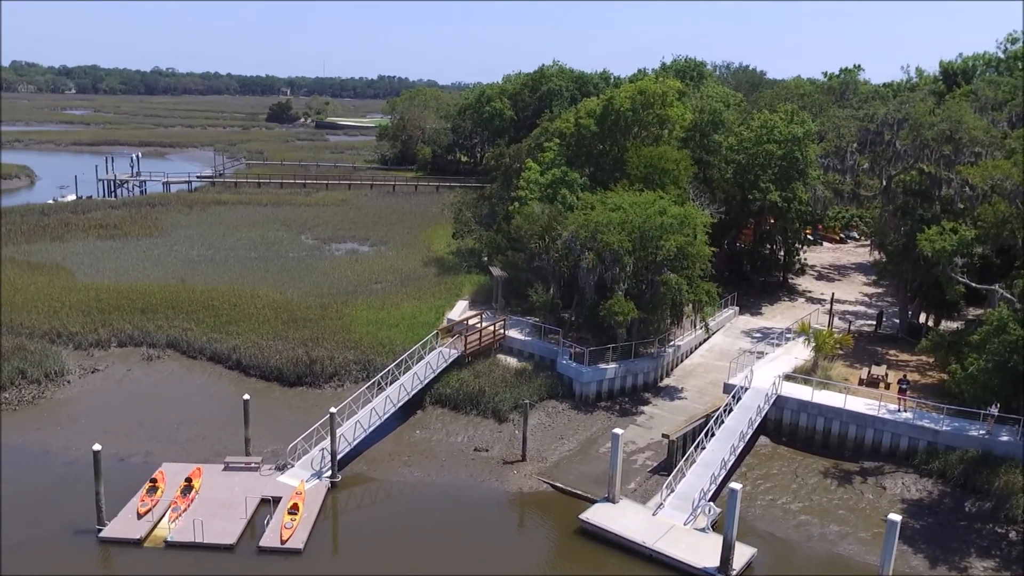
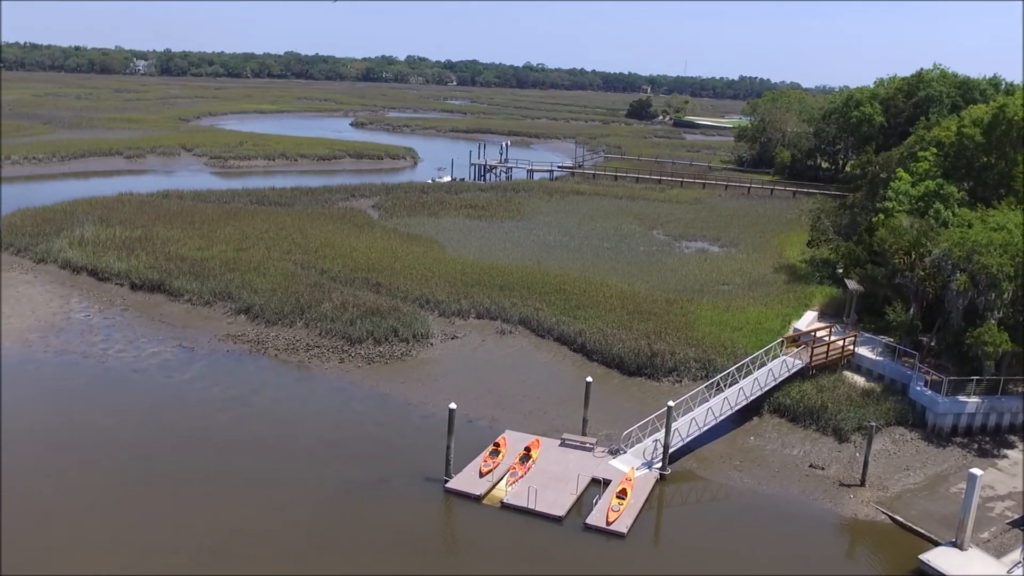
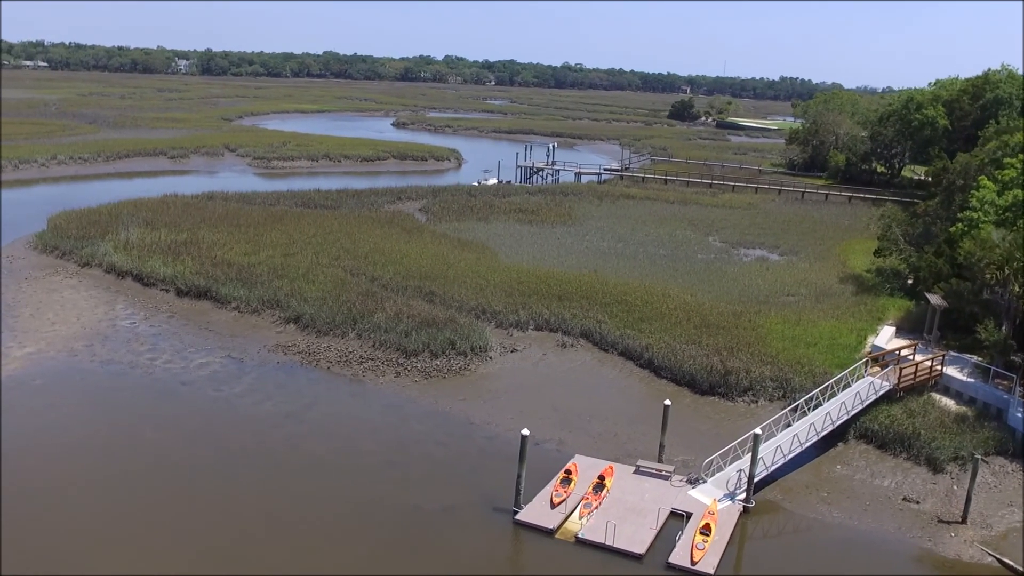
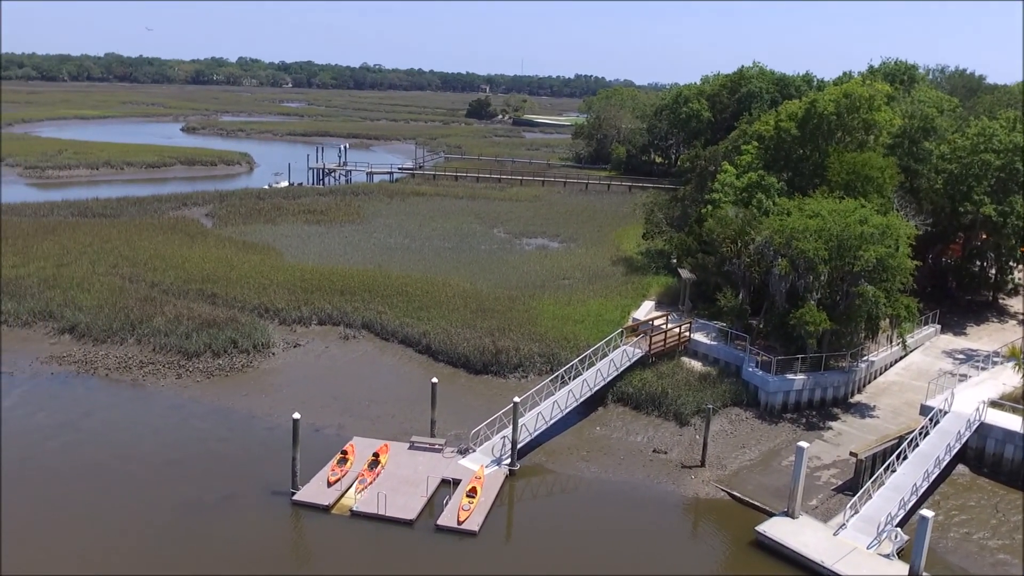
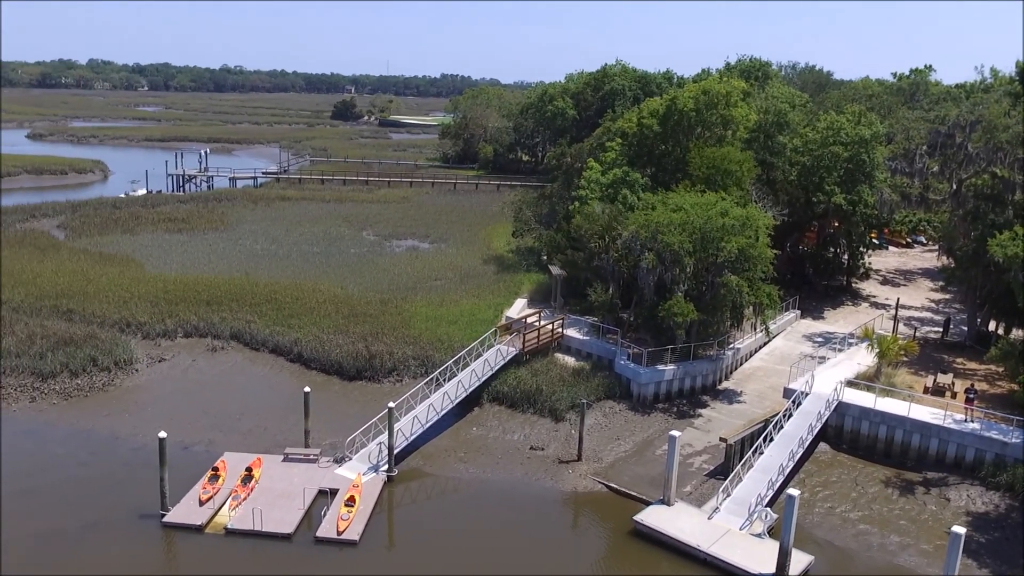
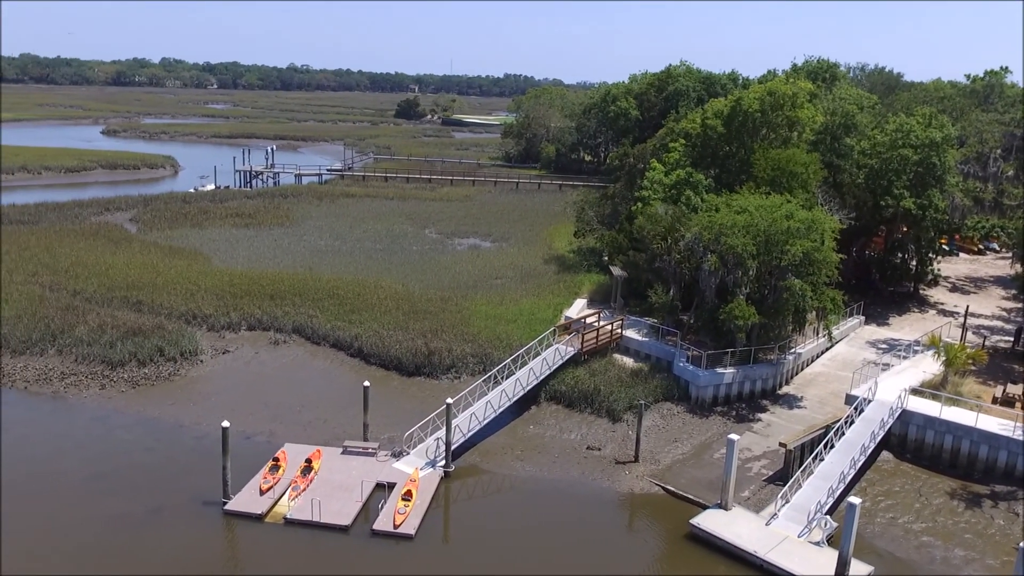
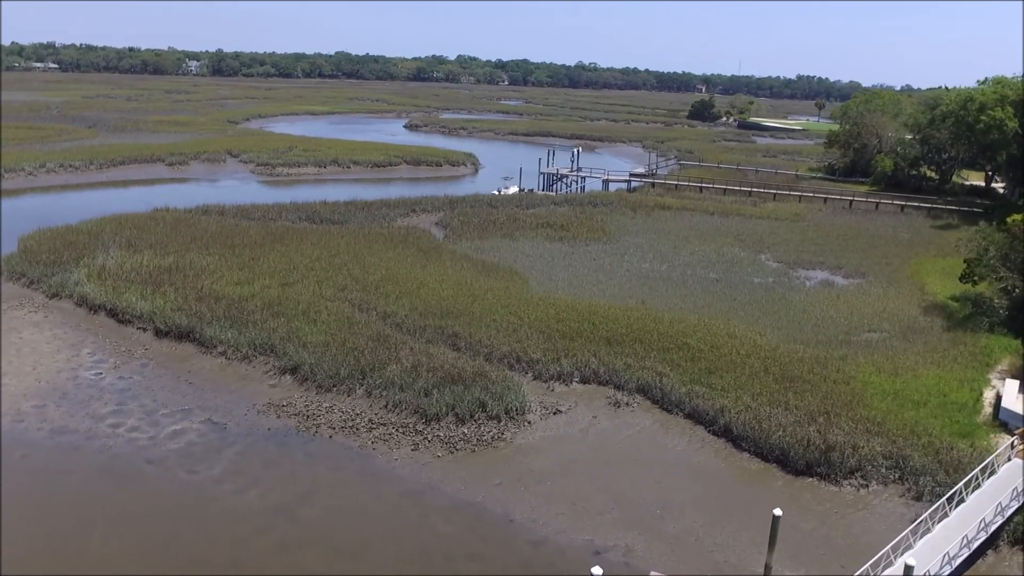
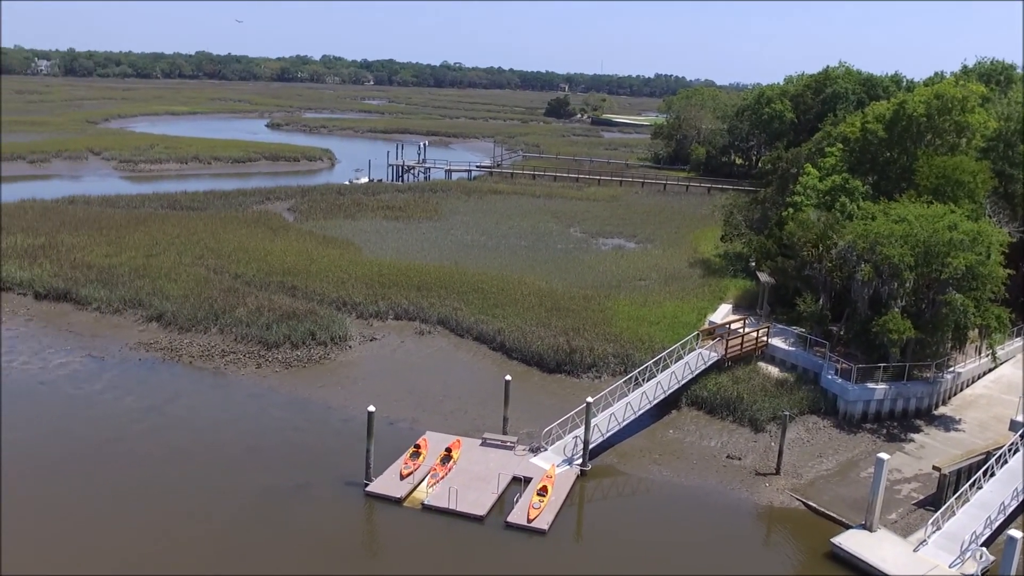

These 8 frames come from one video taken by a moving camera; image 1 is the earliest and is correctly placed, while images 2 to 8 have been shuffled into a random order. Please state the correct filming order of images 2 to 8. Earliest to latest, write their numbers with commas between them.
5, 6, 4, 8, 2, 3, 7
